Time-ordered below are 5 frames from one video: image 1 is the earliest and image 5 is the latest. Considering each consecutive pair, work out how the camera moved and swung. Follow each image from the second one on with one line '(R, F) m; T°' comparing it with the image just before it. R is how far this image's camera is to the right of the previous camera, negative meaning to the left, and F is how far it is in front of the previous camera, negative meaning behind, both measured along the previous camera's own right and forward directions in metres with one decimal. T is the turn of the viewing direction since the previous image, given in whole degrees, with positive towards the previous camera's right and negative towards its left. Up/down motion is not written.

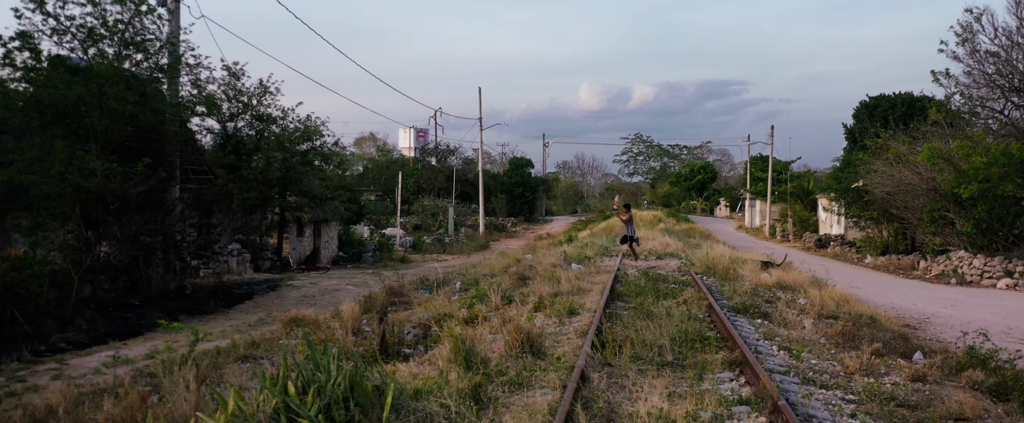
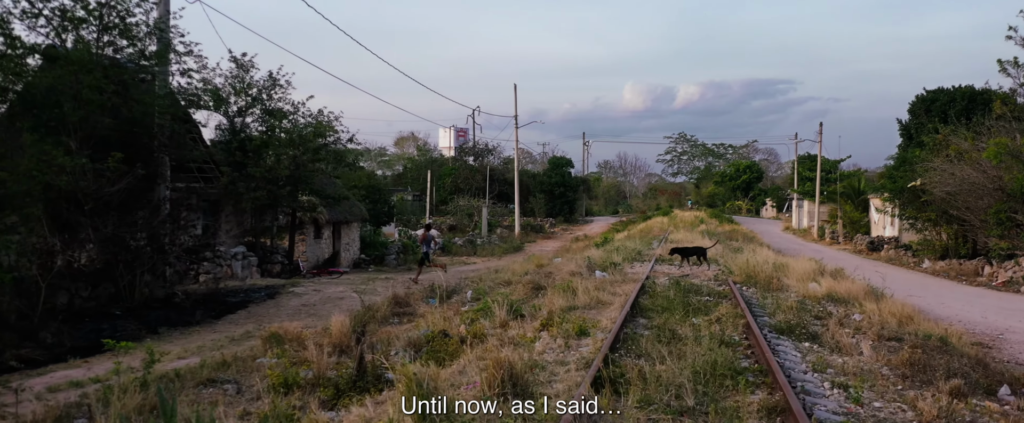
(+0.4, +1.4) m; -3°
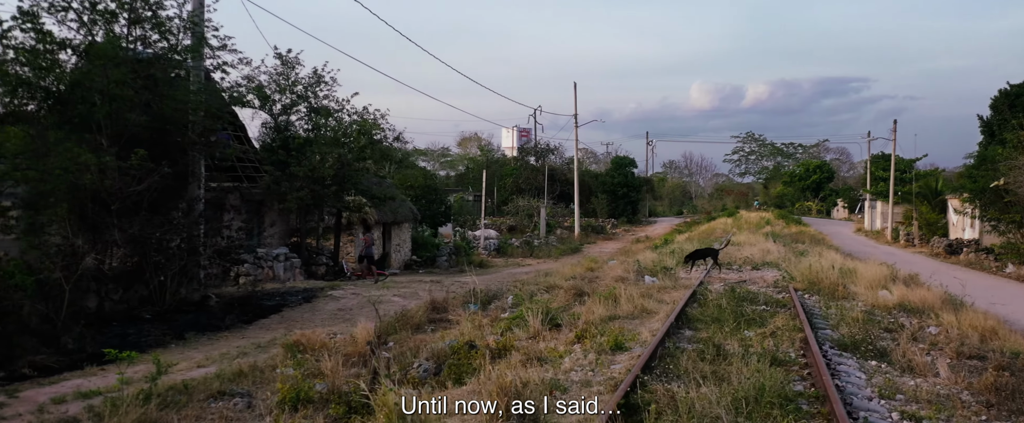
(+0.3, +0.7) m; -5°
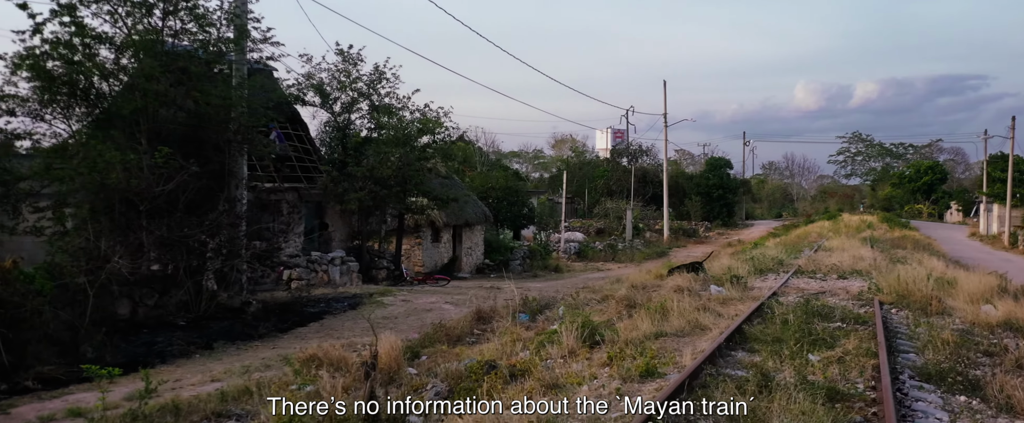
(+0.7, +0.9) m; -7°
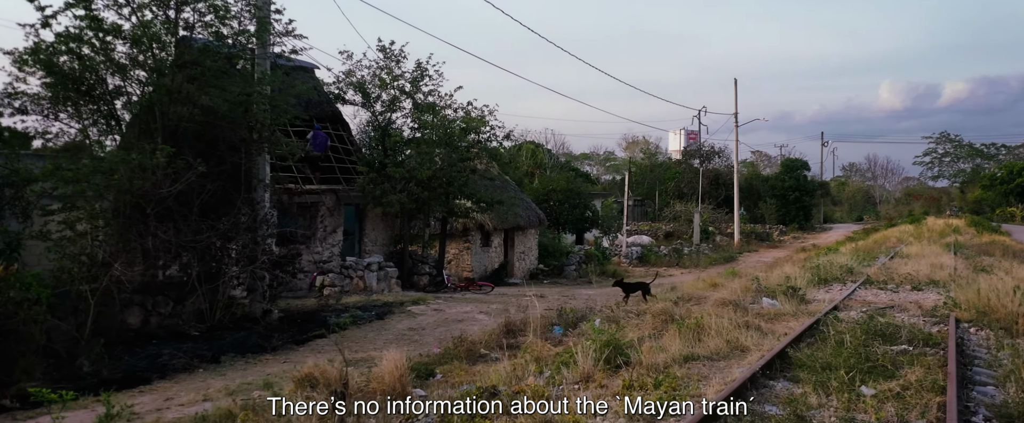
(+0.6, +0.9) m; -5°
